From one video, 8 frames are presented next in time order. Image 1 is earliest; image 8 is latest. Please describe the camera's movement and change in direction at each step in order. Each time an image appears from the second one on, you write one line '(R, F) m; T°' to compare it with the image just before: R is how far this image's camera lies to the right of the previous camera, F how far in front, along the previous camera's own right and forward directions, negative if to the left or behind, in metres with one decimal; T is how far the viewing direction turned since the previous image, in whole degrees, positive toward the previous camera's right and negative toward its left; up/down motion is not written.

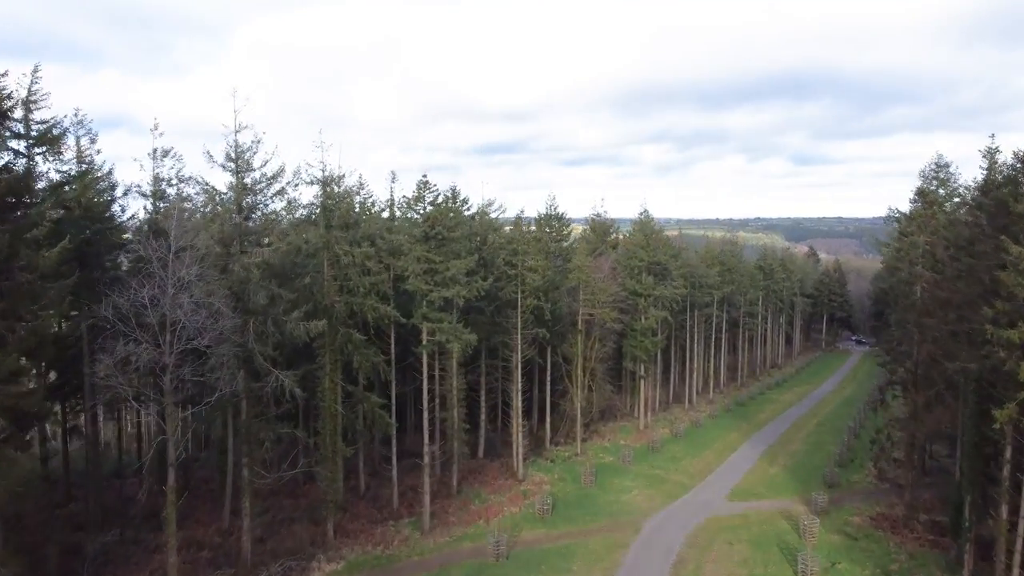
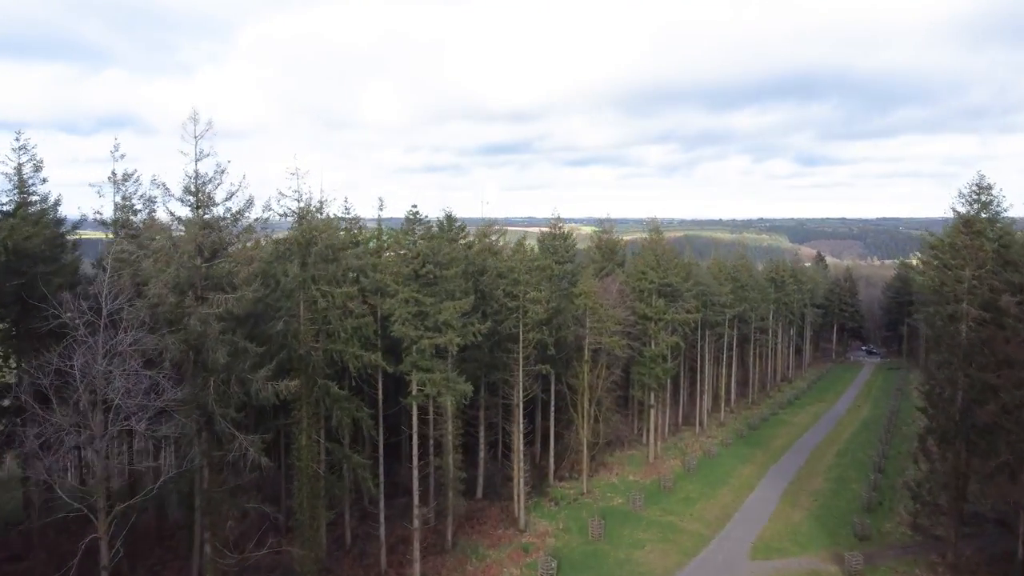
(+0.1, +2.6) m; 0°
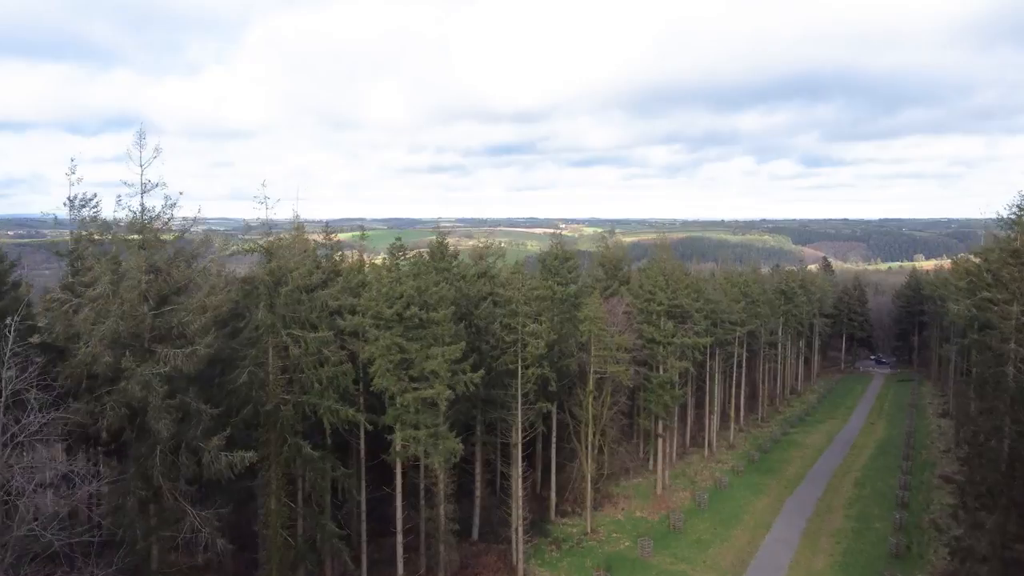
(+0.2, +2.4) m; 0°
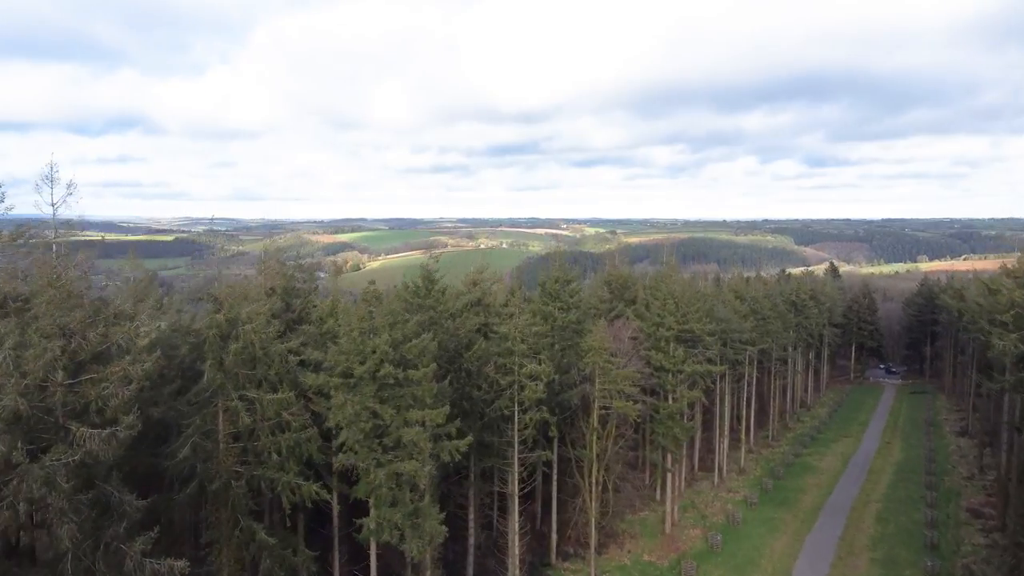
(+0.2, +2.7) m; 0°
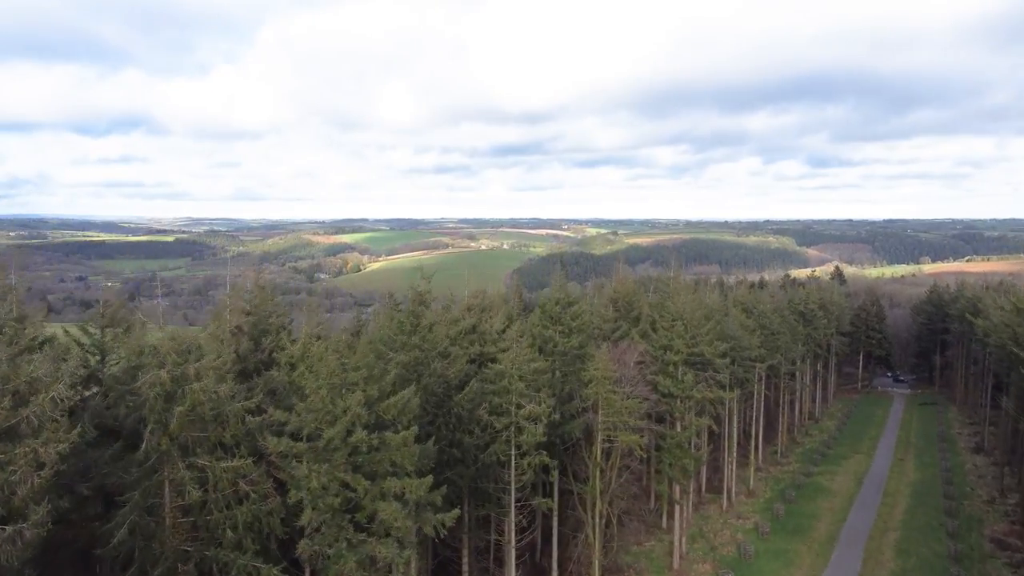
(+0.2, +2.1) m; 0°
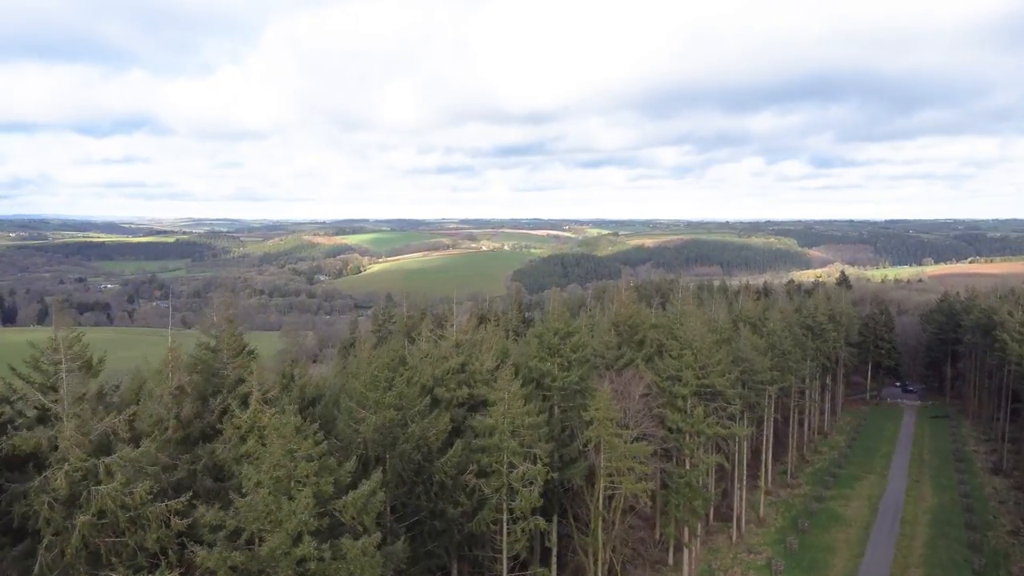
(+0.3, +2.4) m; 0°
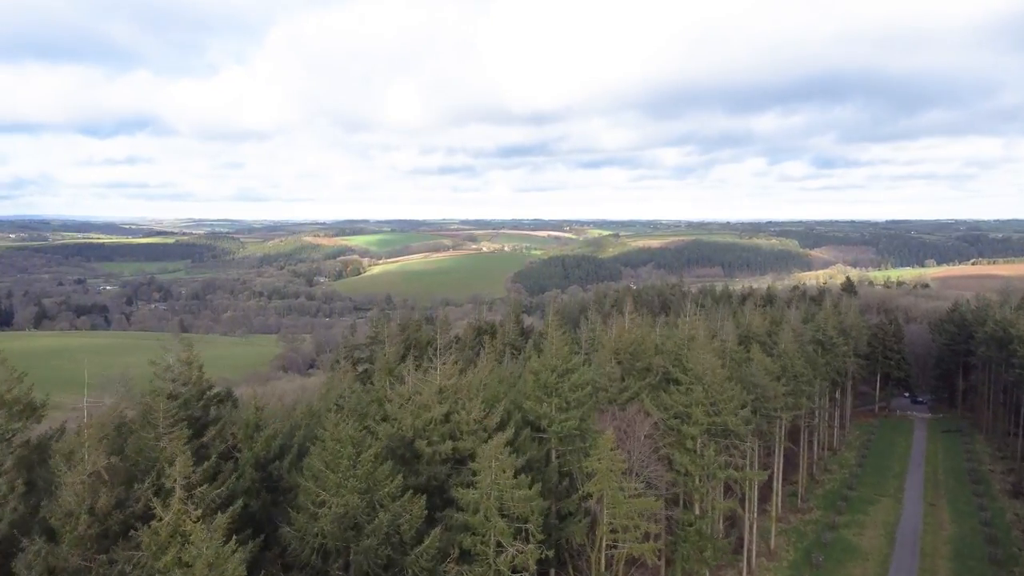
(+0.3, +2.6) m; 0°
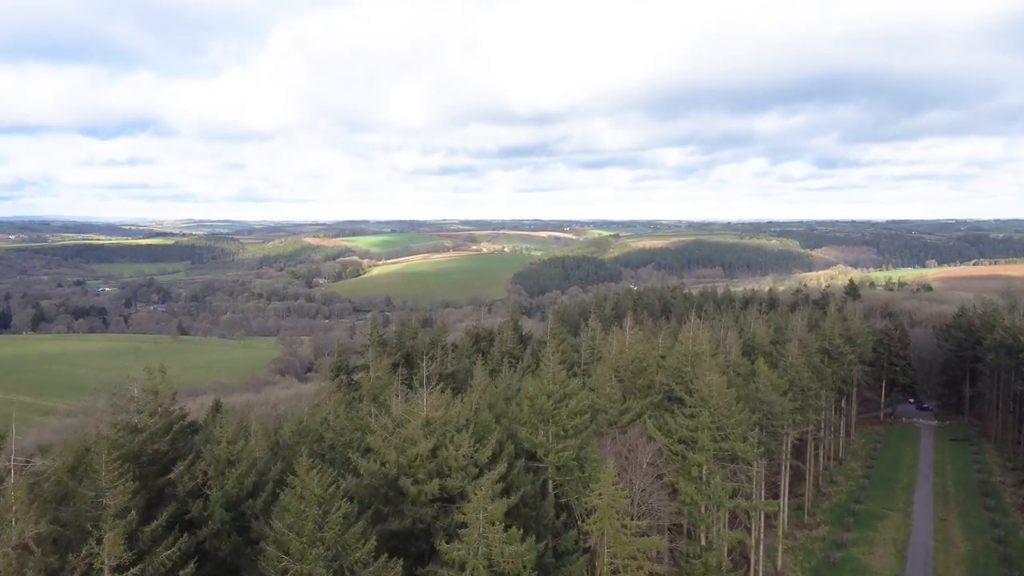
(+0.3, +1.6) m; 0°
